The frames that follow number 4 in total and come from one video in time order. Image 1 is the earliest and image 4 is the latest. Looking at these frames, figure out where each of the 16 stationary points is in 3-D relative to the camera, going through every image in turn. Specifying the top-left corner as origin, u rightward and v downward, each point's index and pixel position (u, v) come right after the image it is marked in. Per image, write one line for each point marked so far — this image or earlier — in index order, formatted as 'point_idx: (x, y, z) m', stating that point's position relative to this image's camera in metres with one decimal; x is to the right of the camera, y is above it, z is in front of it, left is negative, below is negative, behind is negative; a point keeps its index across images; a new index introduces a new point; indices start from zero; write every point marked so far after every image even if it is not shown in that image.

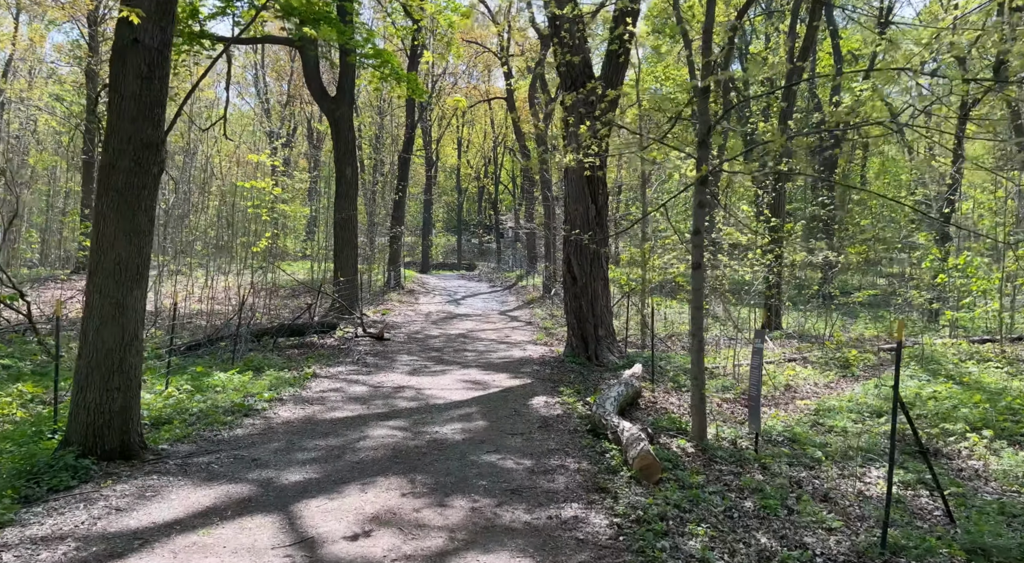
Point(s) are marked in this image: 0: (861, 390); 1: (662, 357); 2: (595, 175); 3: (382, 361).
0: (+4.1, -1.3, +8.9) m
1: (+2.2, -1.1, +10.9) m
2: (+1.2, +1.5, +11.0) m
3: (-1.7, -1.1, +10.2) m
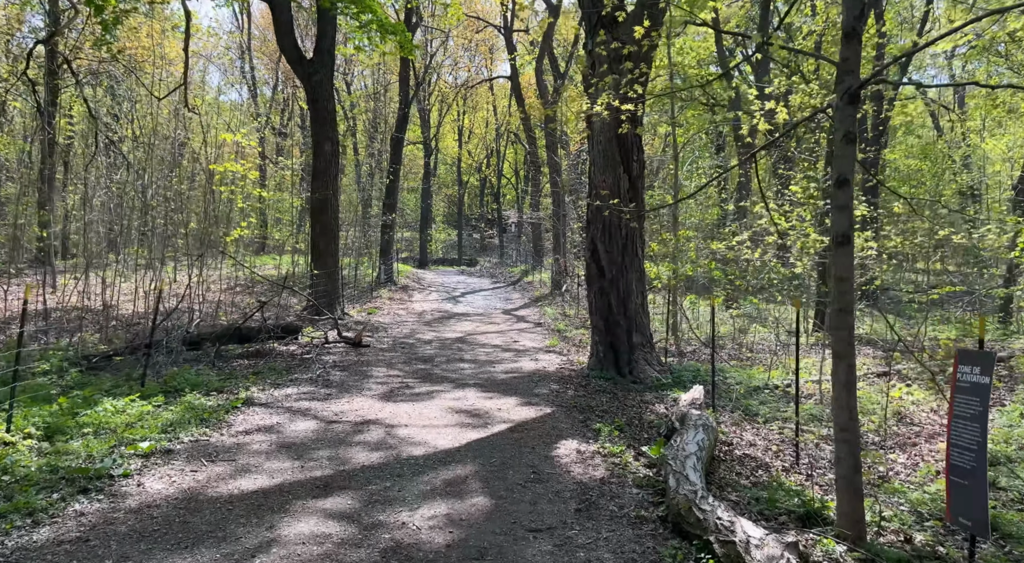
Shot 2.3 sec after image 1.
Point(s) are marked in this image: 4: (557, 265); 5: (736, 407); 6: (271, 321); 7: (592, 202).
0: (+4.2, -1.2, +6.4) m
1: (+2.3, -1.0, +8.5) m
2: (+1.3, +1.6, +8.5) m
3: (-1.6, -1.0, +7.7) m
4: (+1.1, +0.4, +19.4) m
5: (+2.0, -1.1, +6.9) m
6: (-3.1, -0.5, +9.8) m
7: (+0.9, +0.9, +8.7) m
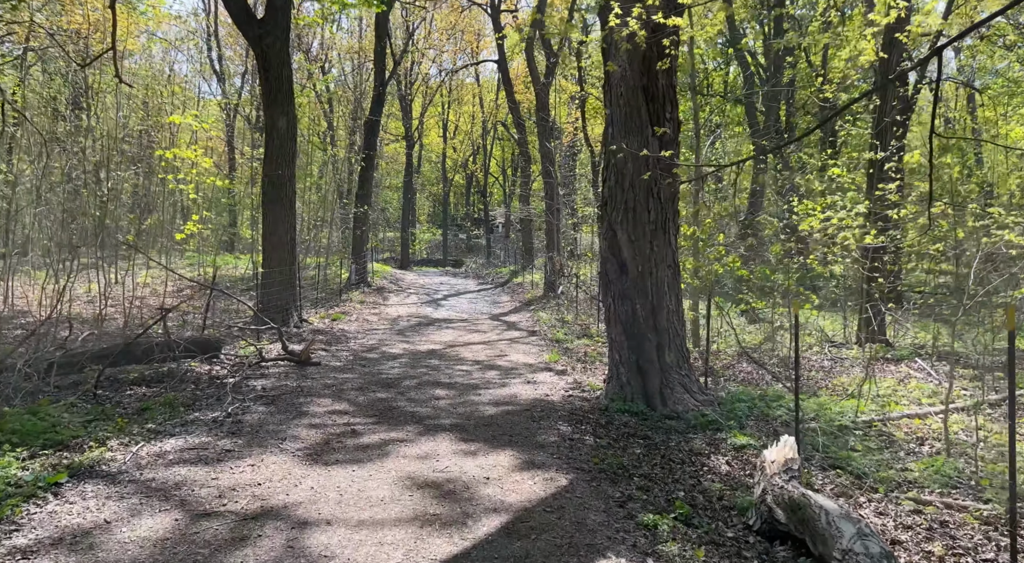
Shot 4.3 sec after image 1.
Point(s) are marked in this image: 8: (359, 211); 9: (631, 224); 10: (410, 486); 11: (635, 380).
0: (+4.1, -1.2, +4.3) m
1: (+2.2, -1.0, +6.3) m
2: (+1.2, +1.6, +6.4) m
3: (-1.7, -1.0, +5.5) m
4: (+0.9, +0.4, +17.2) m
5: (+2.0, -1.1, +4.7) m
6: (-3.2, -0.5, +7.5) m
7: (+0.8, +0.9, +6.5) m
8: (-3.7, +1.7, +18.5) m
9: (+1.0, +0.5, +6.4) m
10: (-0.5, -1.0, +4.0) m
11: (+1.0, -0.8, +6.4) m
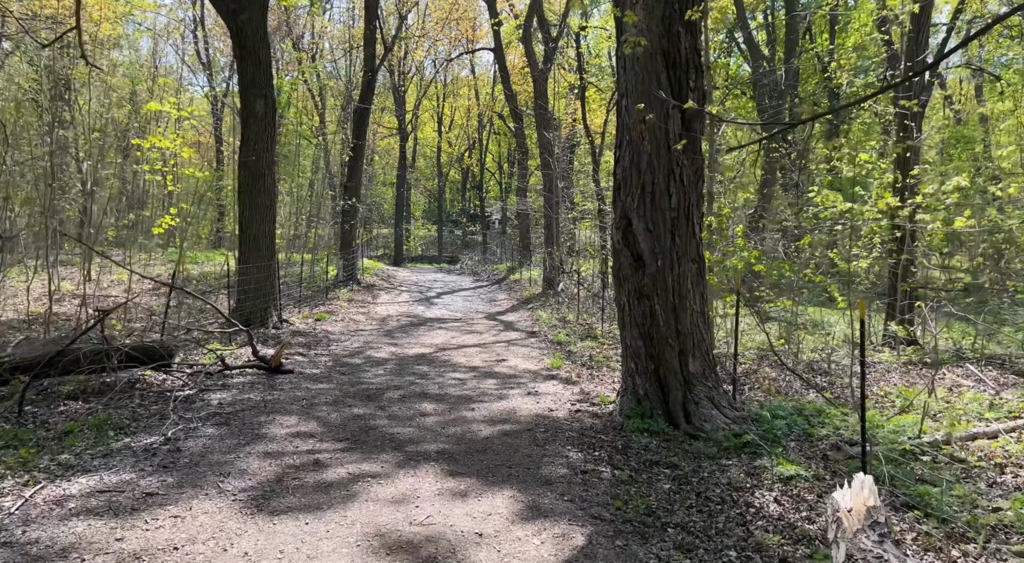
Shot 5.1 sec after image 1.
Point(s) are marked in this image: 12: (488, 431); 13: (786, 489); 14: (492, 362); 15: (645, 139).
0: (+4.1, -1.1, +3.4) m
1: (+2.2, -1.0, +5.4) m
2: (+1.2, +1.7, +5.4) m
3: (-1.7, -0.9, +4.6) m
4: (+0.8, +0.5, +16.3) m
5: (+2.0, -1.1, +3.8) m
6: (-3.2, -0.5, +6.6) m
7: (+0.8, +0.9, +5.6) m
8: (-3.8, +1.8, +17.5) m
9: (+1.0, +0.5, +5.5) m
10: (-0.5, -1.0, +3.1) m
11: (+1.0, -0.8, +5.5) m
12: (-0.2, -1.0, +5.0) m
13: (+1.5, -1.2, +4.2) m
14: (-0.2, -0.9, +8.4) m
15: (+1.0, +1.0, +5.5) m
